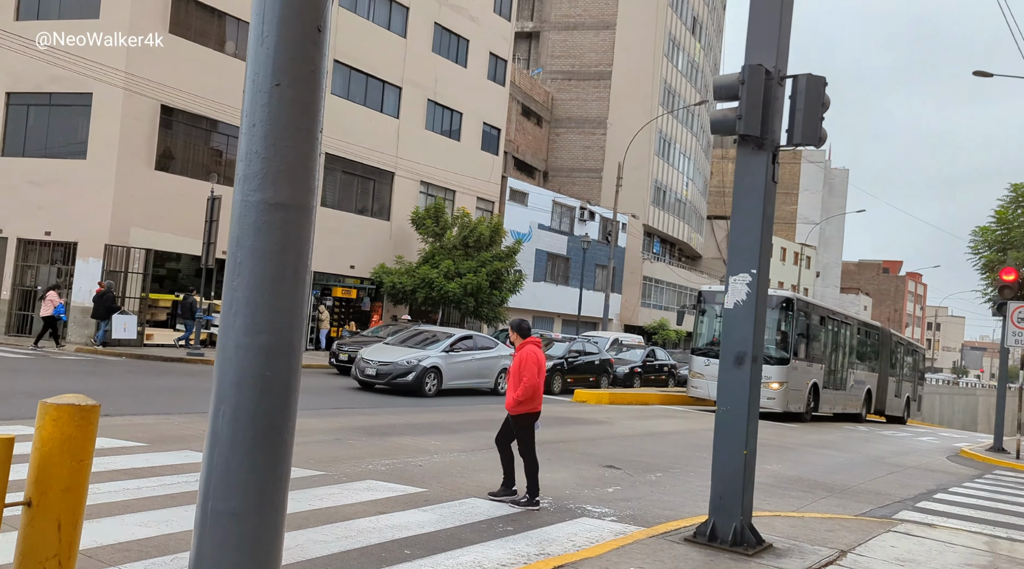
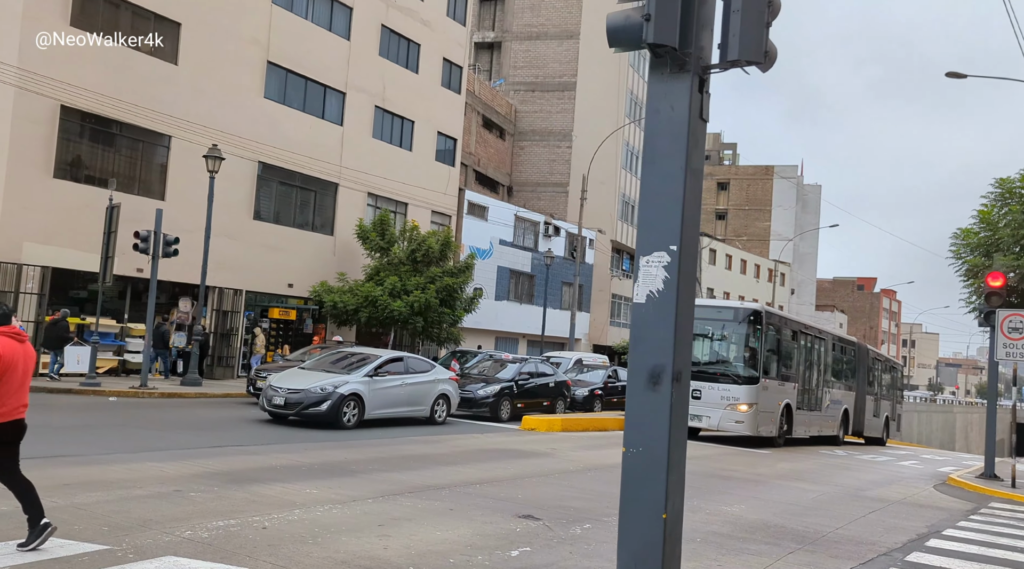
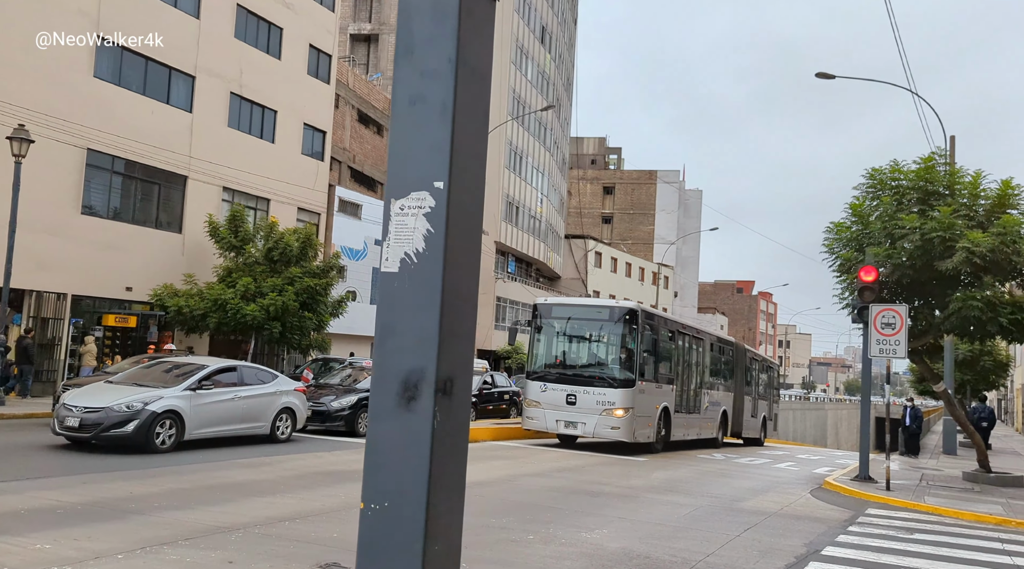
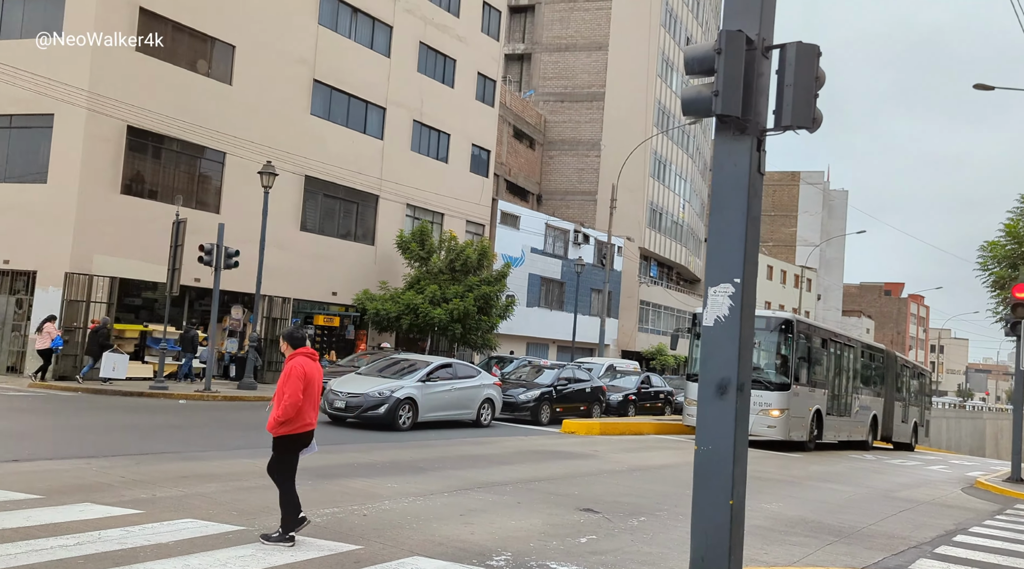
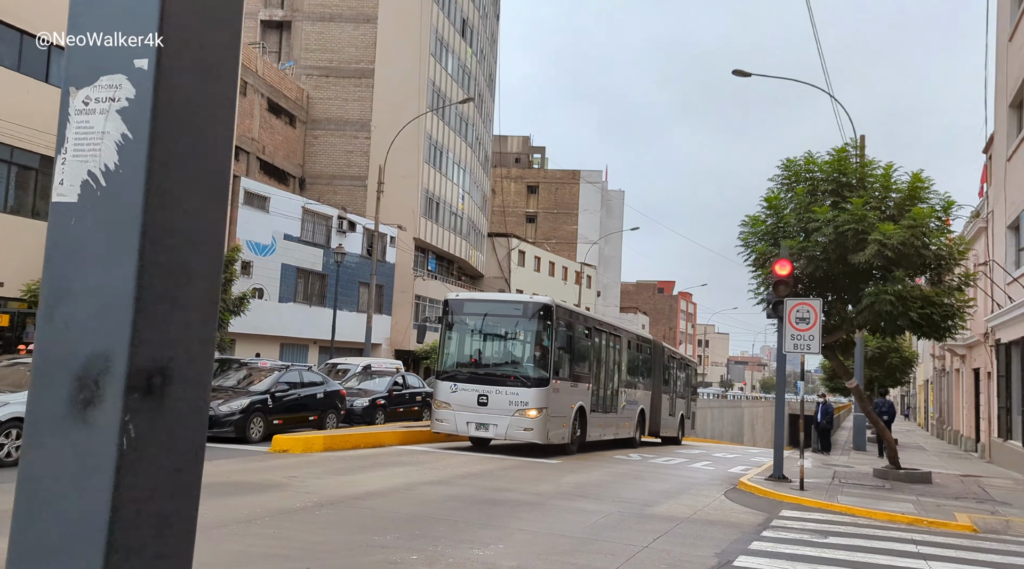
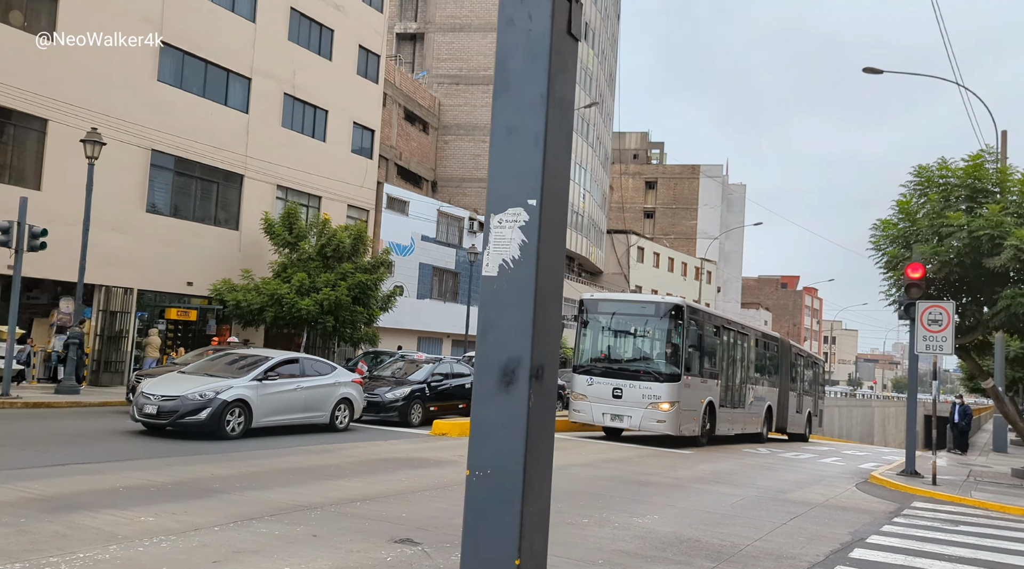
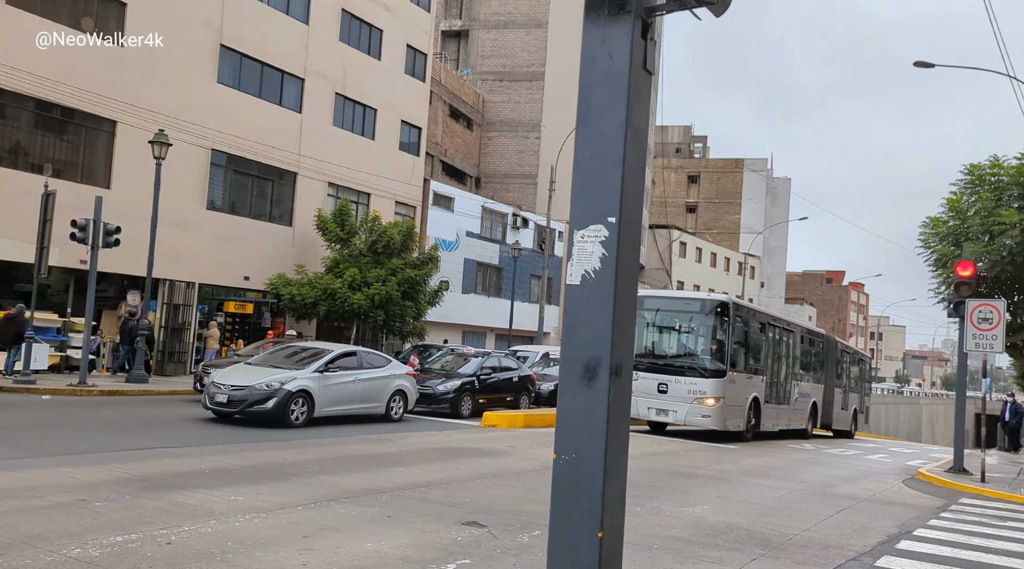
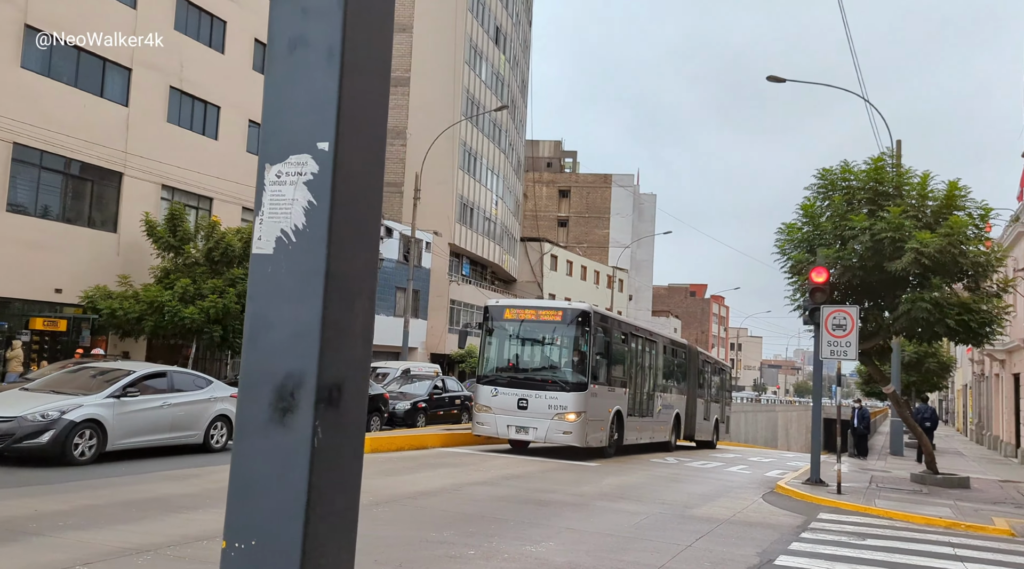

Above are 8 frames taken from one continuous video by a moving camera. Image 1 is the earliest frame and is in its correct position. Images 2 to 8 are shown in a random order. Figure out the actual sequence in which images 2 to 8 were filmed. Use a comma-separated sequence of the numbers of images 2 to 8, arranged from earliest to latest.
4, 2, 7, 6, 3, 8, 5
